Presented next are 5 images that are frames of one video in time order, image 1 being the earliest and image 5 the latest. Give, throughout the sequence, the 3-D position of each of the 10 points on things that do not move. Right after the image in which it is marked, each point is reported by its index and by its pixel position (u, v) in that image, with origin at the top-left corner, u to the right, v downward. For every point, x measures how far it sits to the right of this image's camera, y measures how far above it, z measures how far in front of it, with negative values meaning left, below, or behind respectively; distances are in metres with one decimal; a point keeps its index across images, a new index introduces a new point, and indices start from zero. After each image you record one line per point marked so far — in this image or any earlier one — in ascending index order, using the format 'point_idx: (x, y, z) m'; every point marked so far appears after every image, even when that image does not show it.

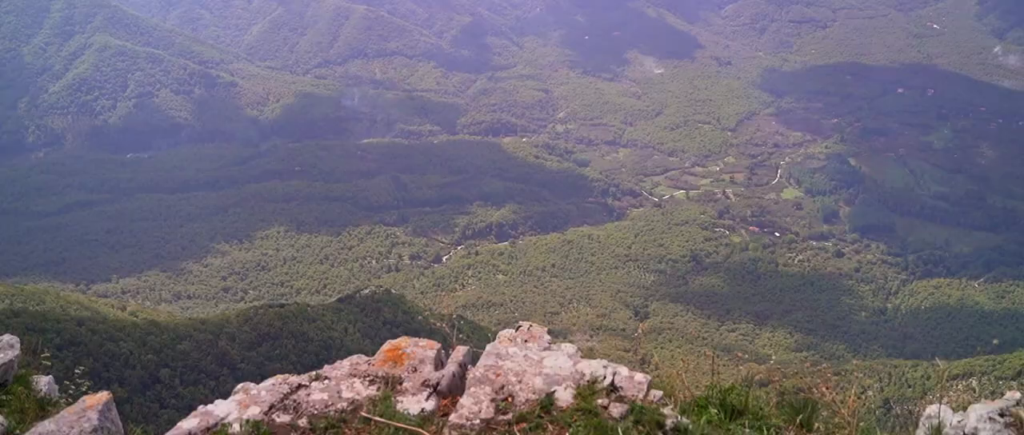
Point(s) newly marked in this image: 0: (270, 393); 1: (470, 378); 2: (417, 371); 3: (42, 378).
0: (-2.6, -1.9, +6.7) m
1: (-0.5, -1.8, +7.0) m
2: (-1.1, -1.8, +7.2) m
3: (-6.7, -2.3, +8.8) m
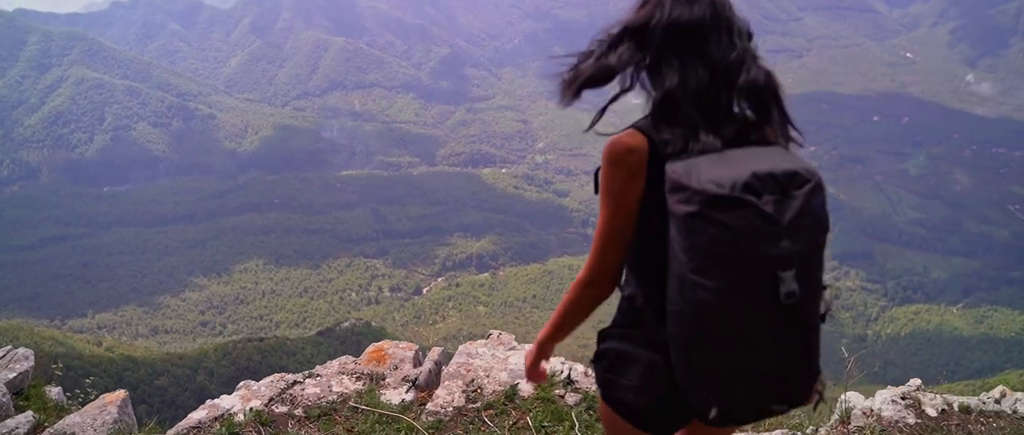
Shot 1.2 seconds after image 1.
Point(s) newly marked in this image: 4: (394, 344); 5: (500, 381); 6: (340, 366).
0: (-3.0, -2.1, +7.6) m
1: (-0.9, -2.0, +8.0) m
2: (-1.5, -2.0, +8.2) m
3: (-7.1, -2.7, +9.6) m
4: (-1.7, -1.8, +8.9) m
5: (-0.1, -2.0, +7.7) m
6: (-2.3, -2.0, +8.3) m
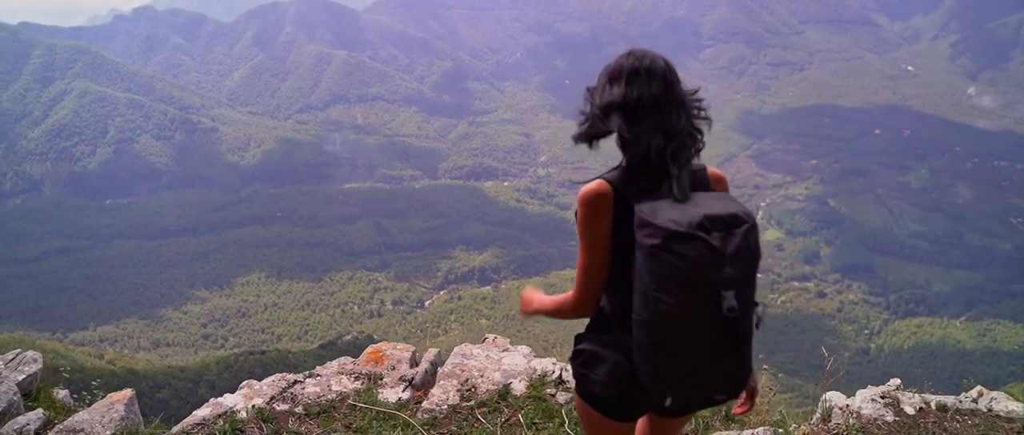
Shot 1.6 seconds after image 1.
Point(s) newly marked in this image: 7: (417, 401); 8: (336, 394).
0: (-3.1, -2.2, +7.9) m
1: (-1.0, -2.1, +8.2) m
2: (-1.6, -2.1, +8.5) m
3: (-7.2, -2.8, +9.9) m
4: (-1.8, -1.9, +9.2) m
5: (-0.2, -2.1, +7.9) m
6: (-2.4, -2.1, +8.6) m
7: (-1.2, -2.3, +7.7) m
8: (-2.2, -2.2, +7.7) m
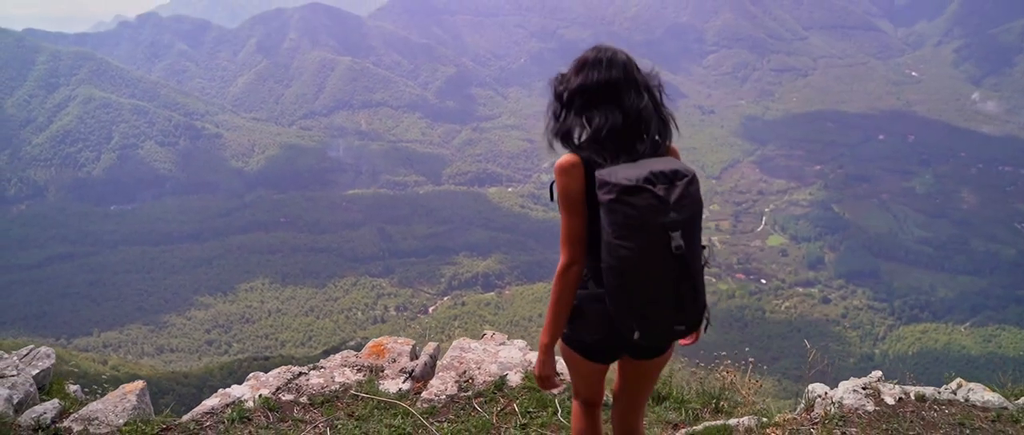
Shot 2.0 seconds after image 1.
0: (-3.1, -2.2, +8.2) m
1: (-1.0, -2.1, +8.6) m
2: (-1.6, -2.1, +8.8) m
3: (-7.2, -2.8, +10.2) m
4: (-1.8, -1.9, +9.5) m
5: (-0.3, -2.1, +8.2) m
6: (-2.4, -2.1, +8.9) m
7: (-1.2, -2.3, +8.0) m
8: (-2.2, -2.2, +8.0) m
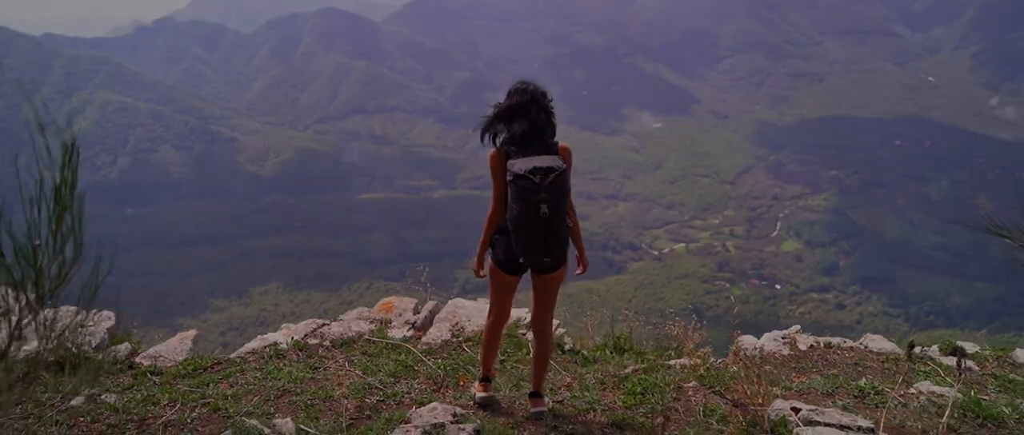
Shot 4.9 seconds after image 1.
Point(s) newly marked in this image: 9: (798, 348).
0: (-3.4, -1.8, +10.1) m
1: (-1.3, -1.8, +10.4) m
2: (-1.9, -1.7, +10.6) m
3: (-7.5, -2.4, +12.1) m
4: (-2.0, -1.6, +11.3) m
5: (-0.5, -1.8, +10.0) m
6: (-2.7, -1.7, +10.7) m
7: (-1.5, -1.9, +9.8) m
8: (-2.5, -1.8, +9.8) m
9: (+4.3, -1.9, +9.2) m
